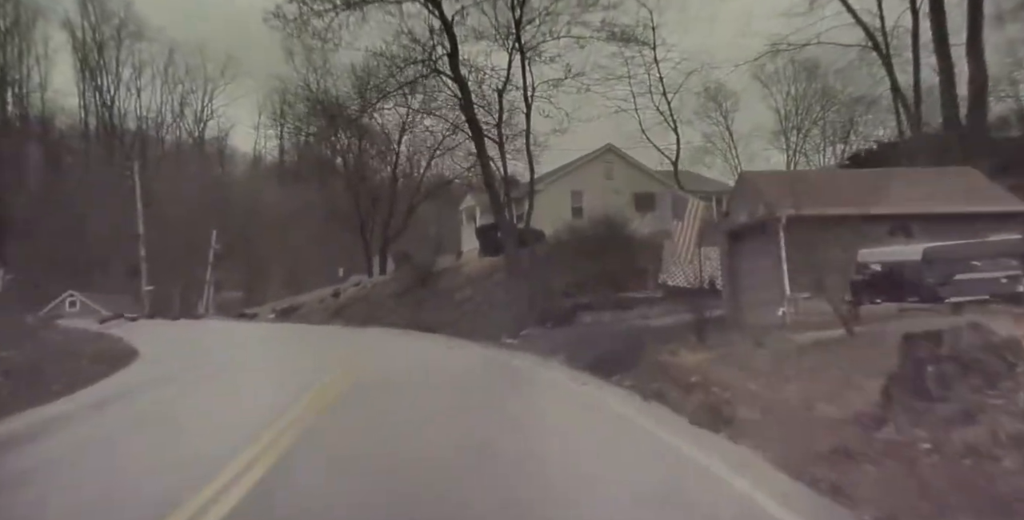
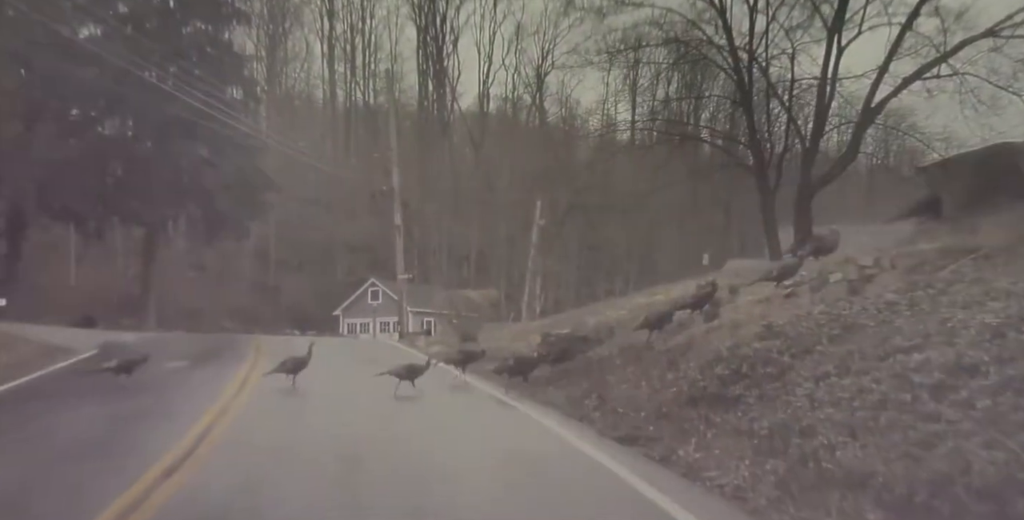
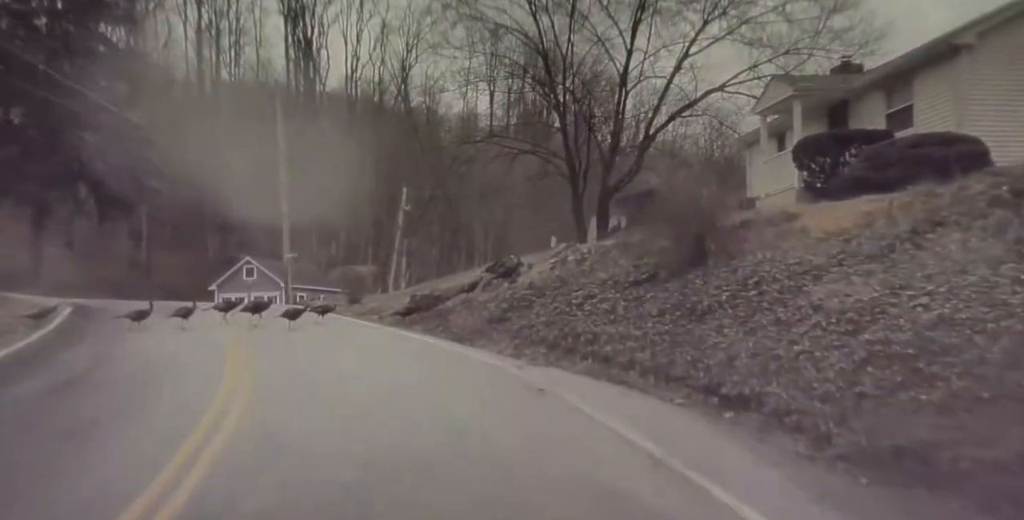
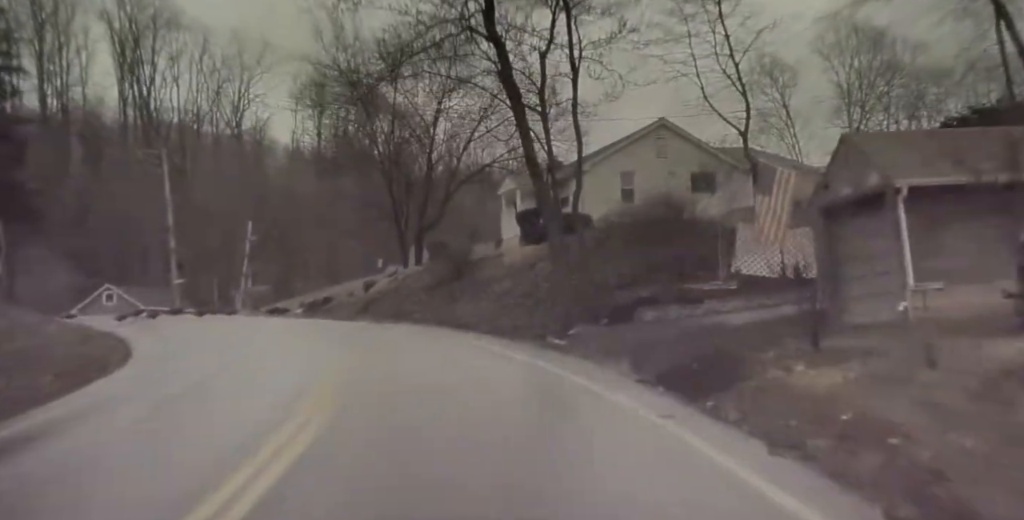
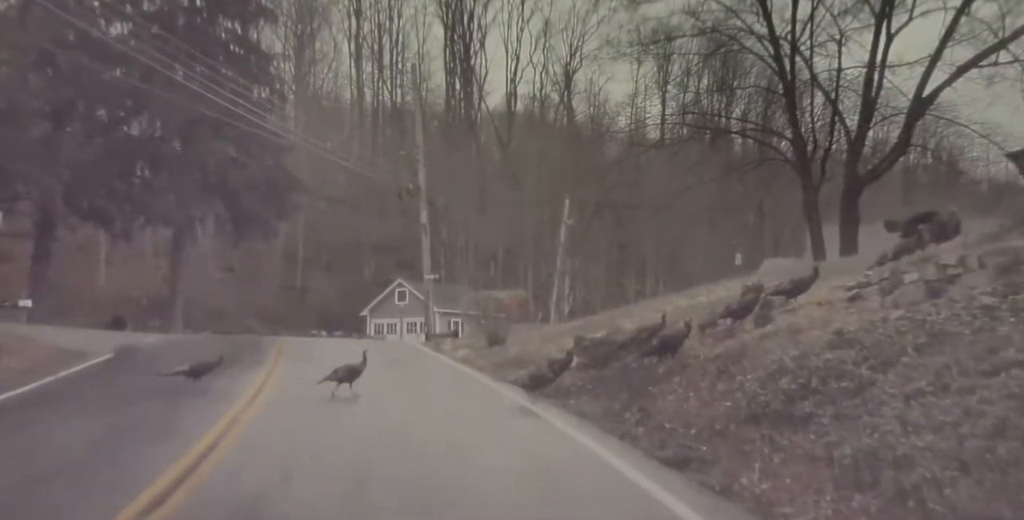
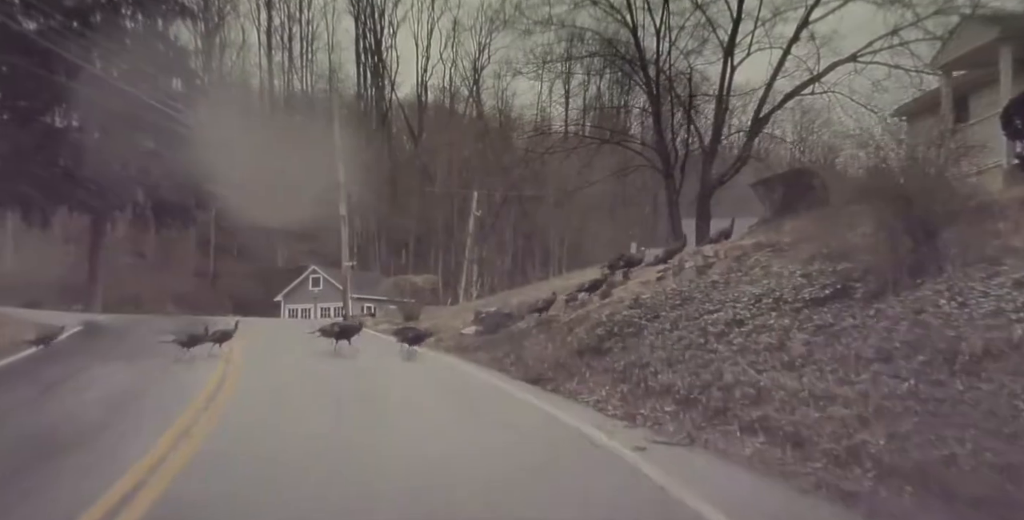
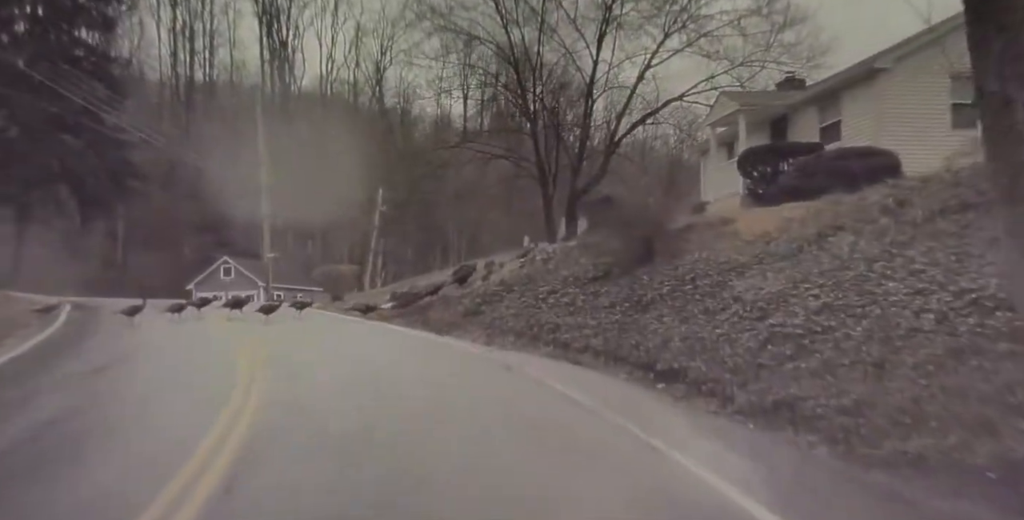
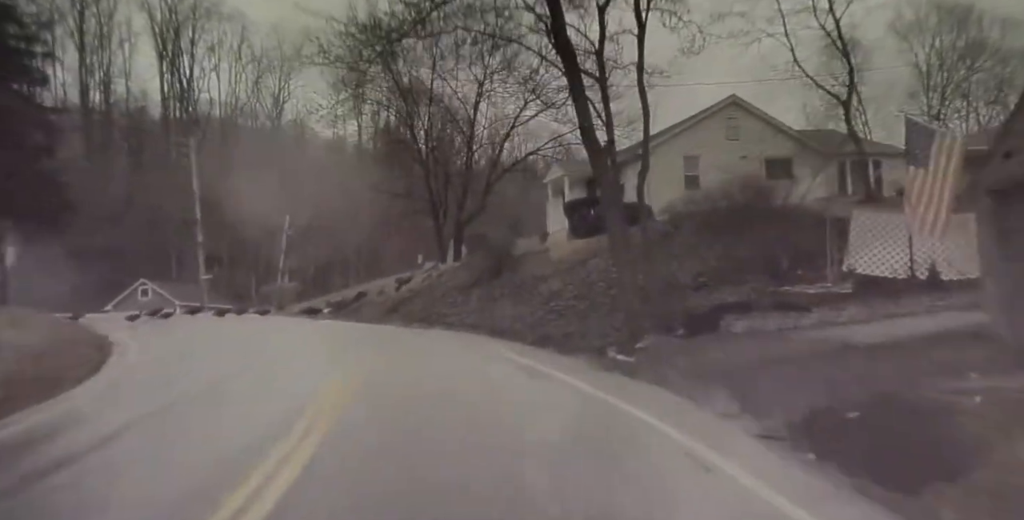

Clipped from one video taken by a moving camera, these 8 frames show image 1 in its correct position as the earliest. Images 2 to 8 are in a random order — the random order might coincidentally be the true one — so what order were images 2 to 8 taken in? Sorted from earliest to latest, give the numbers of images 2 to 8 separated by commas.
4, 8, 7, 3, 6, 2, 5
